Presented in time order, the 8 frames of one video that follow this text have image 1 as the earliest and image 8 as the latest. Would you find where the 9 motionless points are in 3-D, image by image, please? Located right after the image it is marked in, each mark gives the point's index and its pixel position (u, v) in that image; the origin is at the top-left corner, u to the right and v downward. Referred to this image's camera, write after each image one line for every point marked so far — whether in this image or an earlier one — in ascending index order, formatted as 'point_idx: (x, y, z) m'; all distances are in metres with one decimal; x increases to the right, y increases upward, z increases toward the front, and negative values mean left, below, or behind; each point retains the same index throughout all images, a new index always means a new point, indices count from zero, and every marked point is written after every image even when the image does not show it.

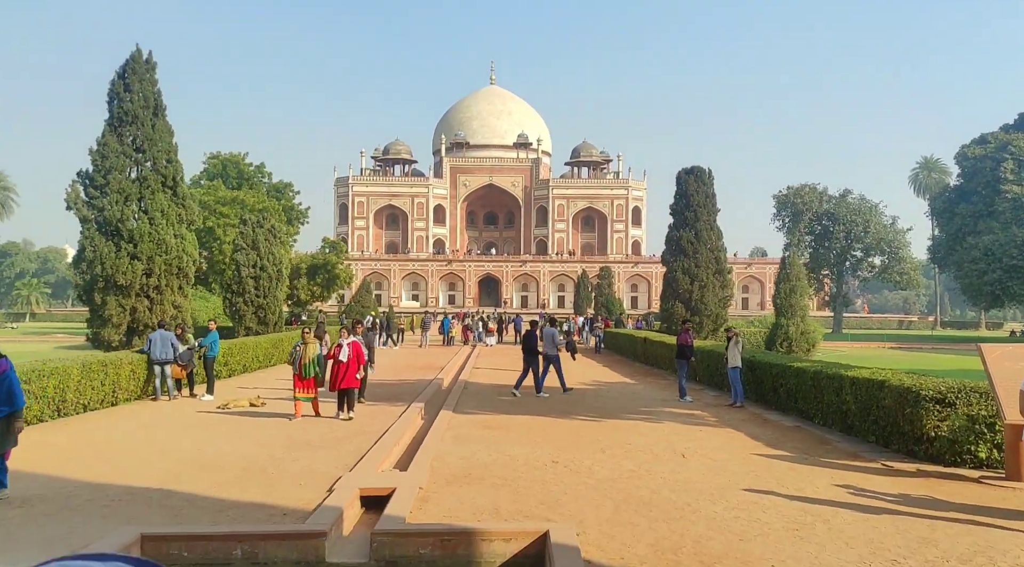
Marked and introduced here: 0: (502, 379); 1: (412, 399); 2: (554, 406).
0: (-0.2, -2.0, +16.7) m
1: (-1.6, -1.8, +12.3) m
2: (+0.6, -1.8, +11.9) m
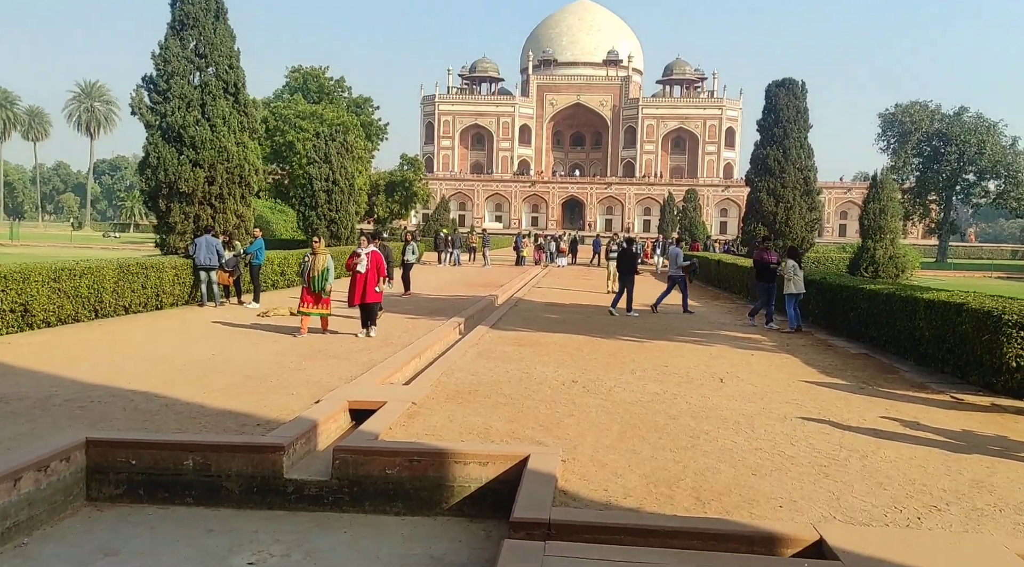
0: (+1.0, -0.3, +16.1) m
1: (-0.9, -0.5, +11.9) m
2: (+1.3, -0.6, +11.3) m
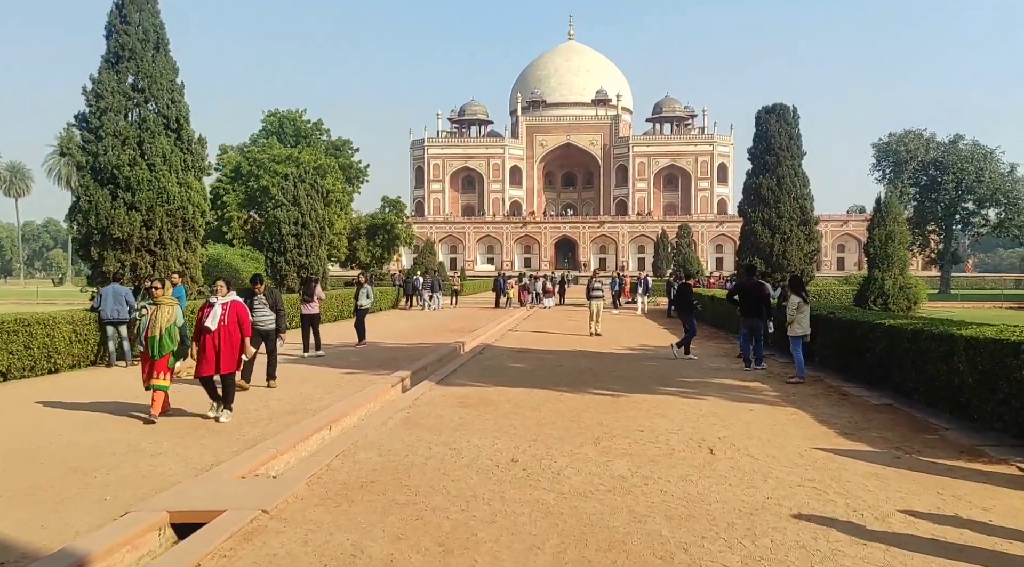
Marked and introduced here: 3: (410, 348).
0: (+0.4, -1.1, +14.4) m
1: (-1.4, -1.1, +10.2) m
2: (+0.7, -1.1, +9.6) m
3: (-1.6, -1.0, +12.8) m
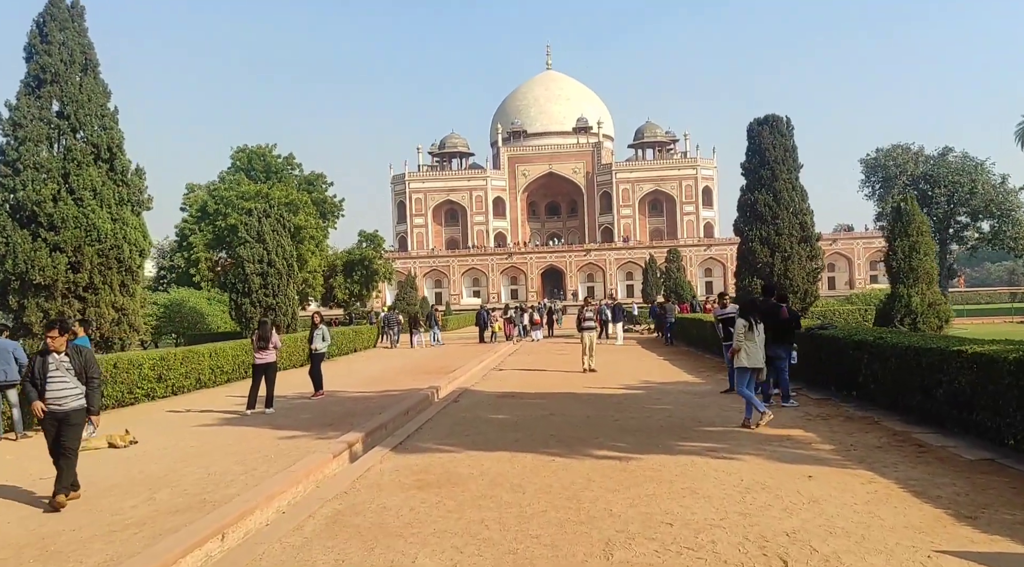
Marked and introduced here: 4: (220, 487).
0: (+0.1, -1.6, +12.5) m
1: (-1.6, -1.5, +8.2) m
2: (+0.5, -1.4, +7.7) m
3: (-1.9, -1.6, +10.9) m
4: (-2.1, -1.4, +5.7) m
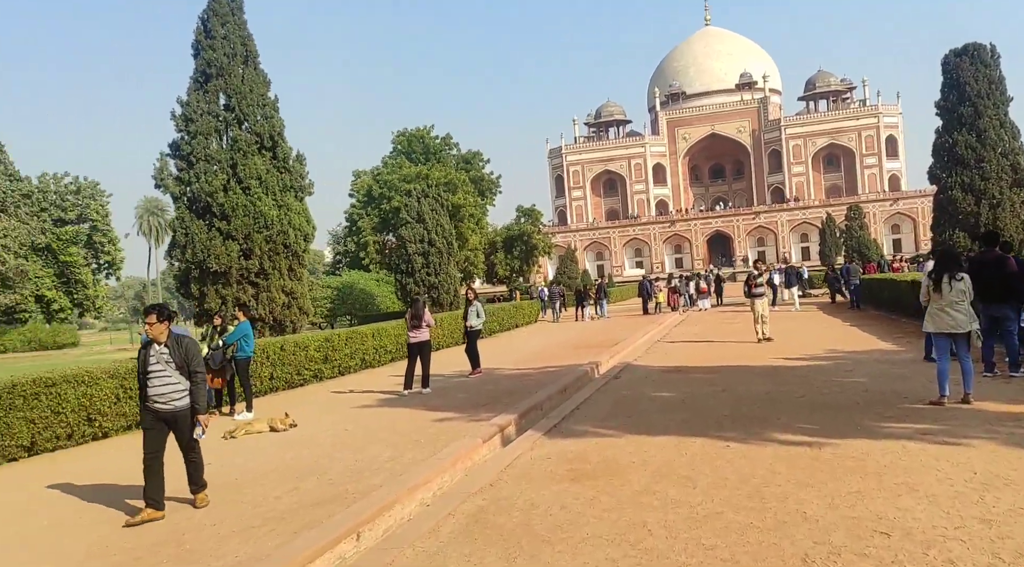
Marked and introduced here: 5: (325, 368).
0: (+2.6, -1.1, +11.5) m
1: (0.0, -1.2, +7.8) m
2: (+2.0, -1.0, +6.8) m
3: (+0.3, -1.2, +10.4) m
4: (-1.0, -1.3, +5.3) m
5: (-2.9, -1.3, +12.2) m
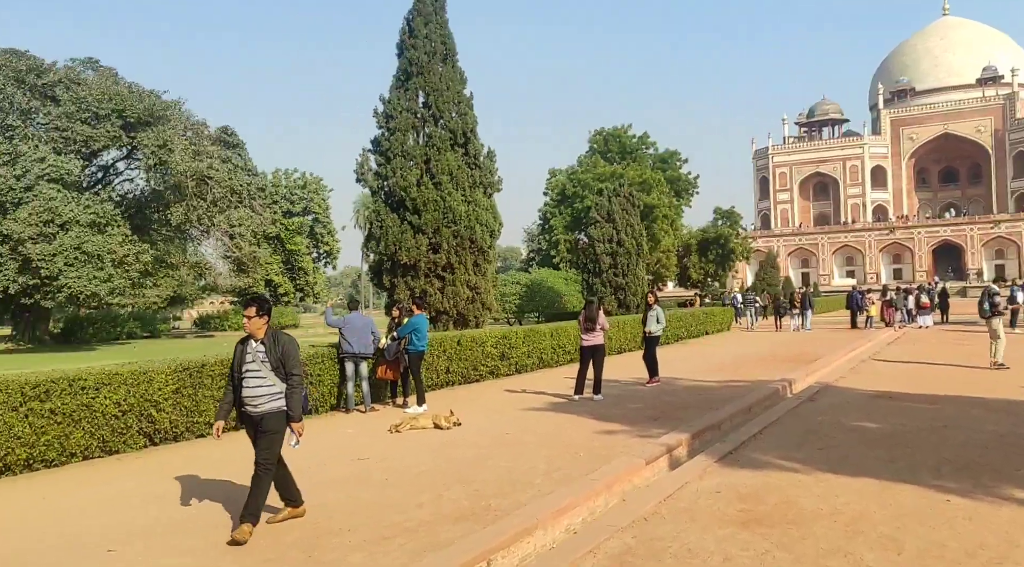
0: (+4.9, -1.2, +10.1) m
1: (+1.5, -1.2, +7.1) m
2: (+3.2, -1.2, +5.6) m
3: (+2.4, -1.3, +9.5) m
4: (0.0, -1.3, +4.9) m
5: (-0.2, -1.2, +12.1) m
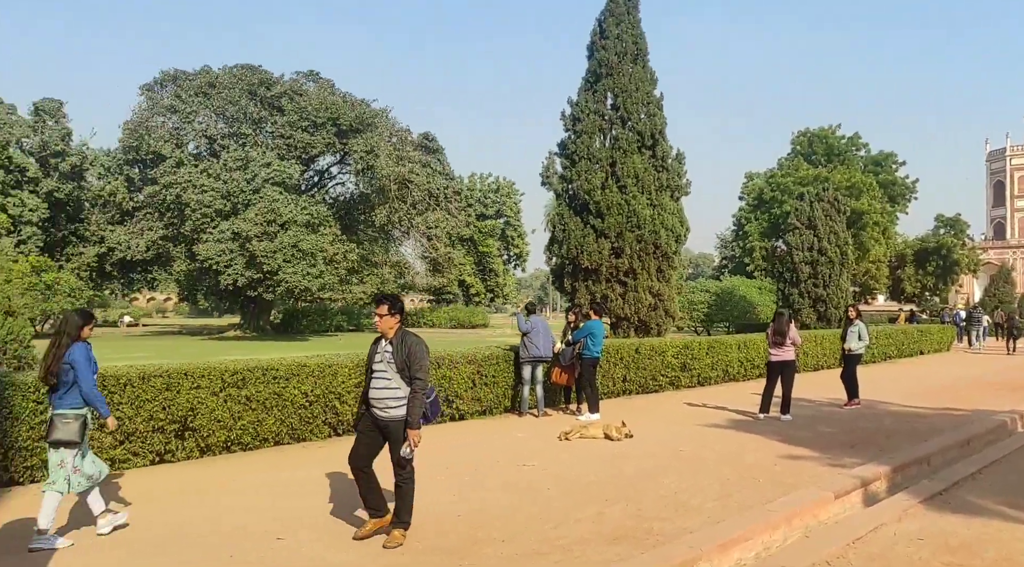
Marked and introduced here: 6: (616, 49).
0: (+7.0, -1.5, +8.5) m
1: (+2.9, -1.3, +6.3) m
2: (+4.2, -1.3, +4.5) m
3: (+4.4, -1.4, +8.5) m
4: (+1.0, -1.3, +4.6) m
5: (+2.5, -1.3, +11.6) m
6: (+1.9, +4.4, +15.2) m
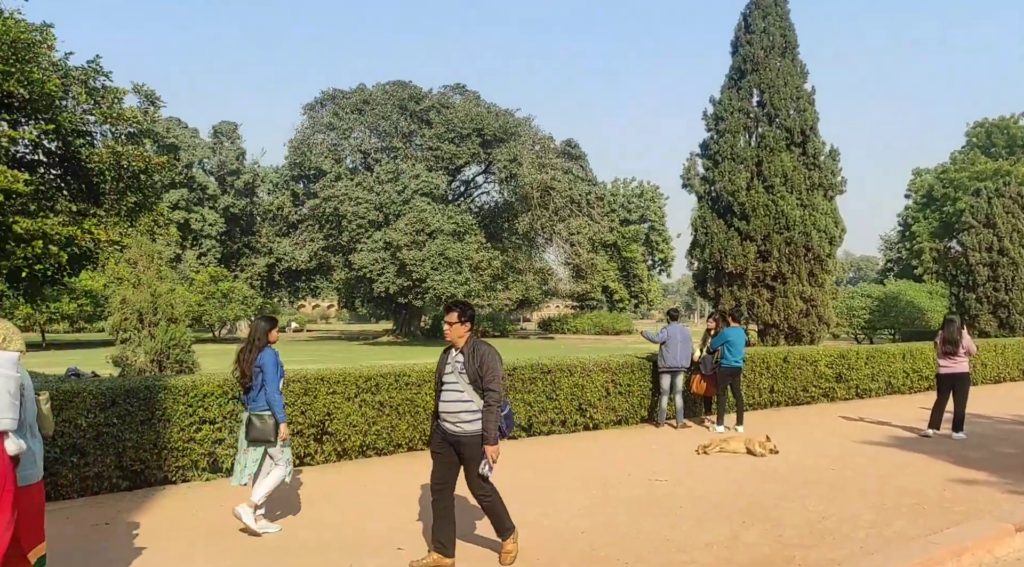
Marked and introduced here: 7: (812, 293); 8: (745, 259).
0: (+8.2, -1.5, +6.9) m
1: (+3.9, -1.4, +5.5) m
2: (+4.9, -1.3, +3.5) m
3: (+5.7, -1.5, +7.4) m
4: (+1.6, -1.3, +4.2) m
5: (+4.4, -1.4, +10.8) m
6: (+4.5, +4.3, +14.5) m
7: (+5.1, -0.2, +13.5) m
8: (+4.0, +0.4, +13.6) m
